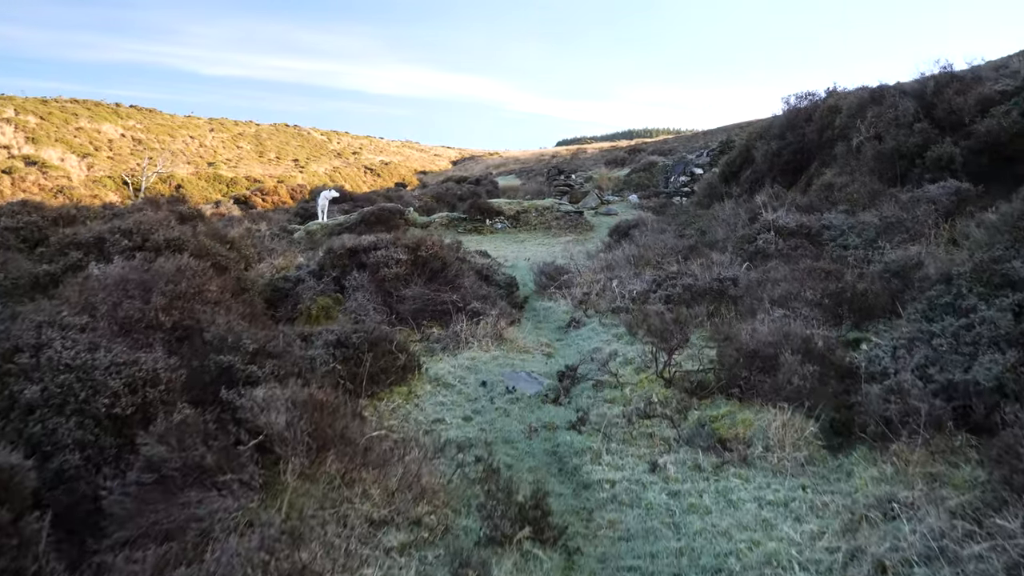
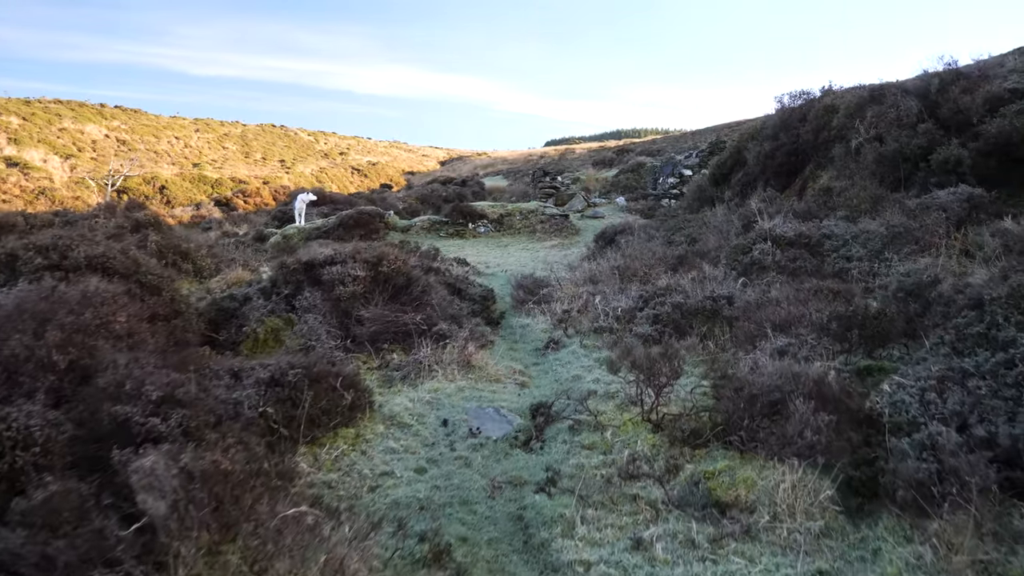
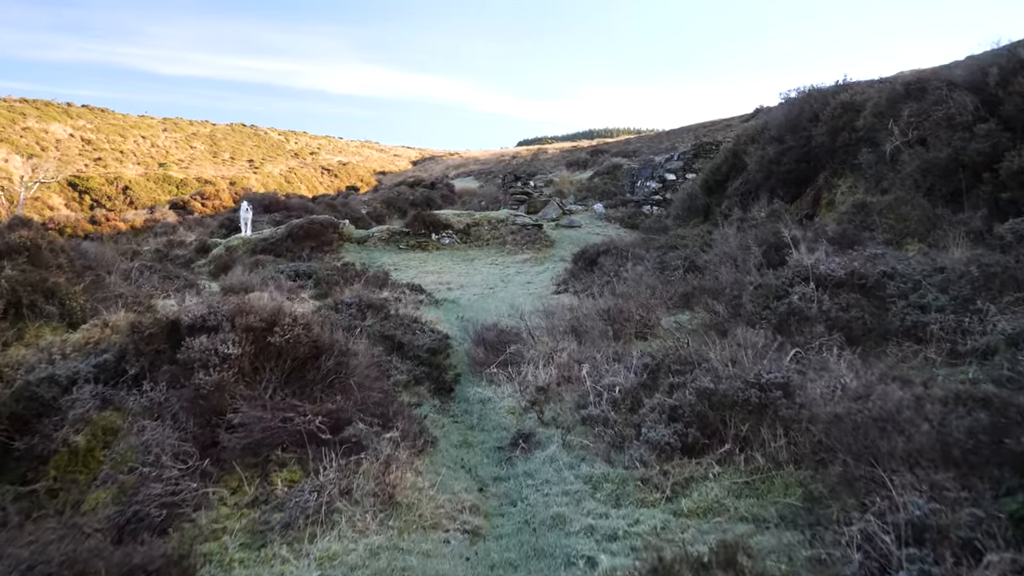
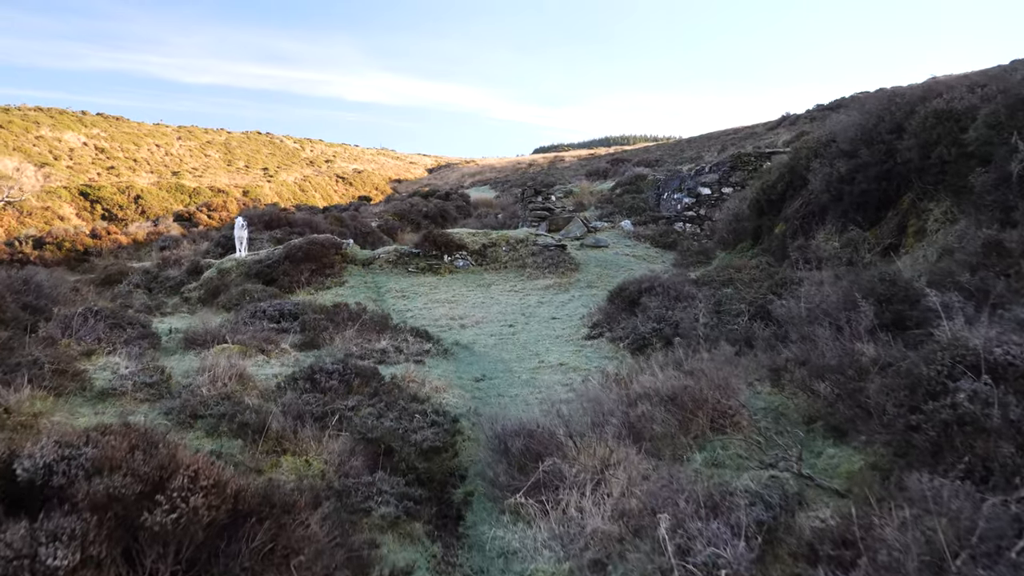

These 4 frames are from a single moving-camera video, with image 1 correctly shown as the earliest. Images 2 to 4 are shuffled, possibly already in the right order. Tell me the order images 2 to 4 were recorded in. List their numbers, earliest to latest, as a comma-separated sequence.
2, 3, 4
